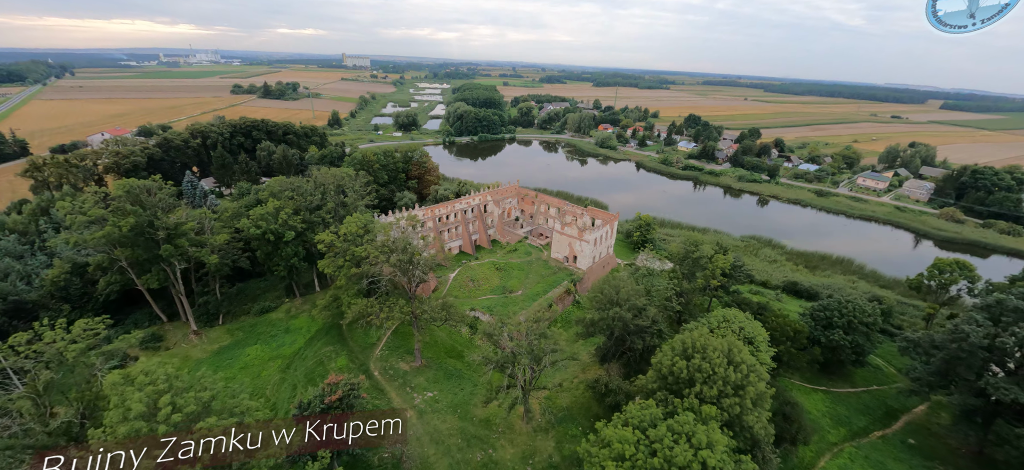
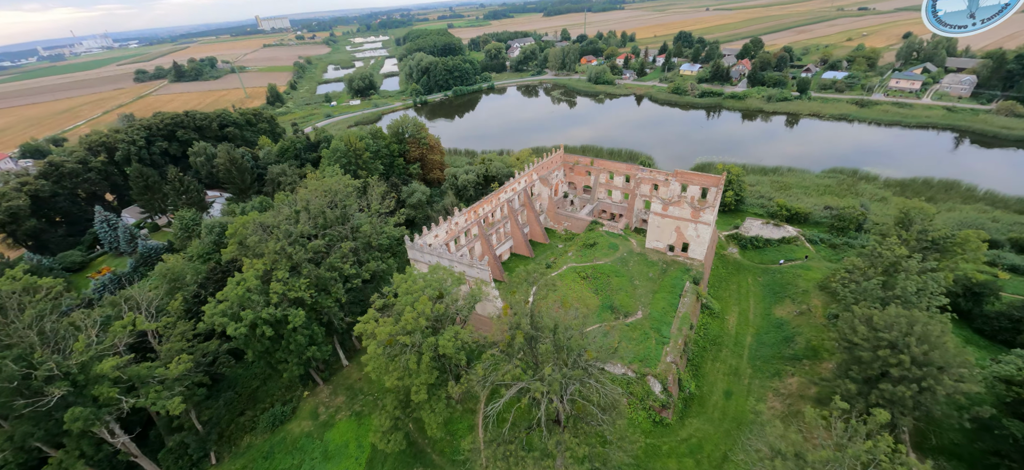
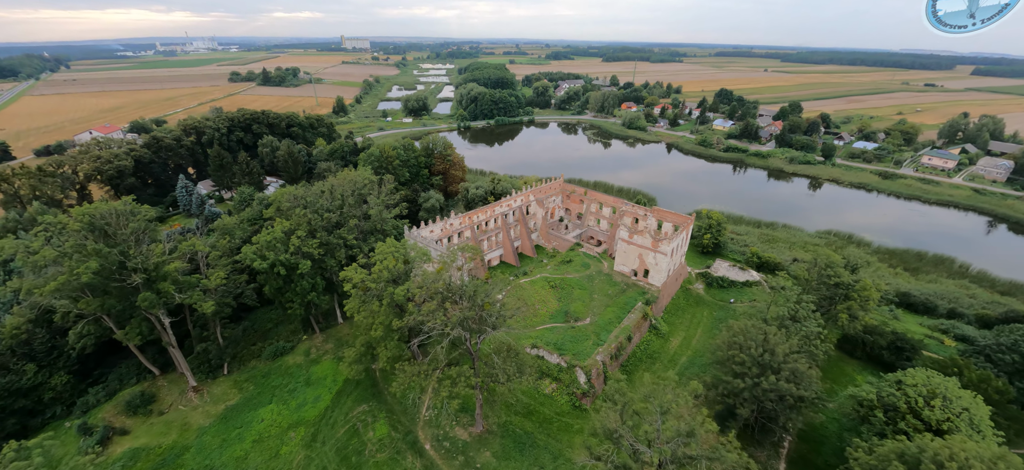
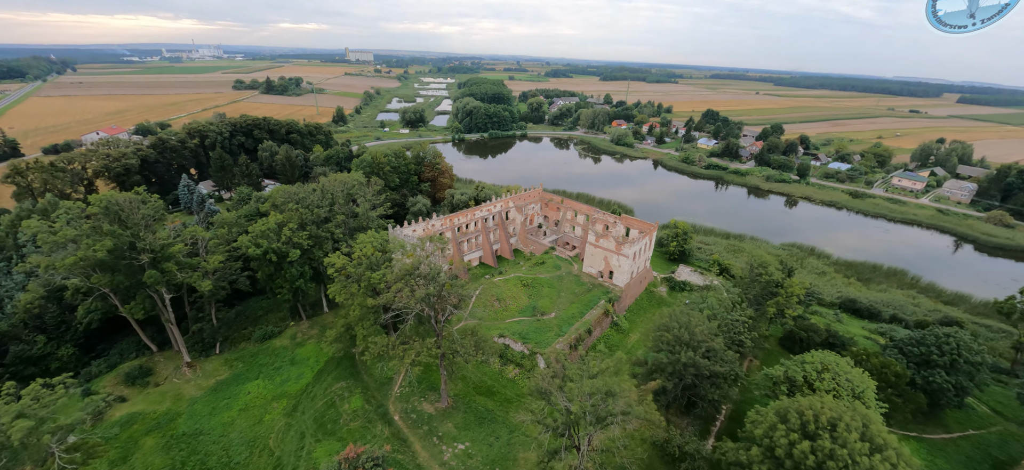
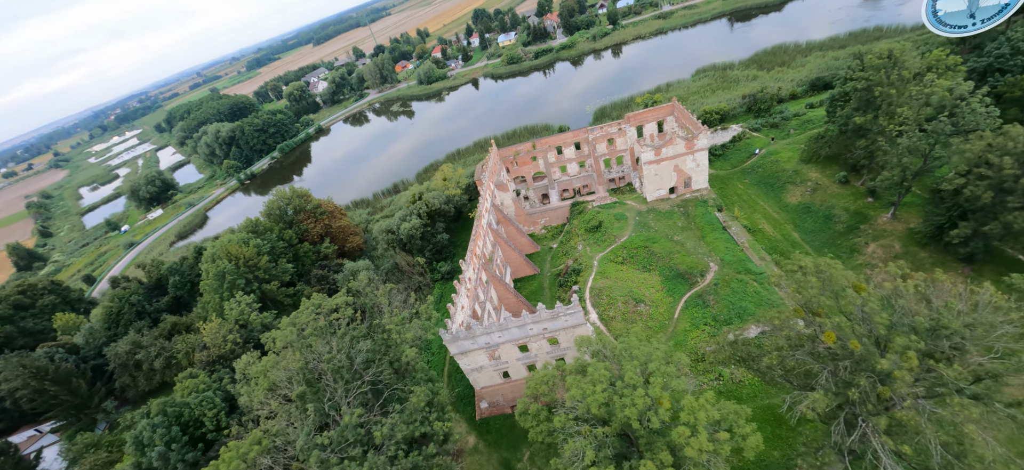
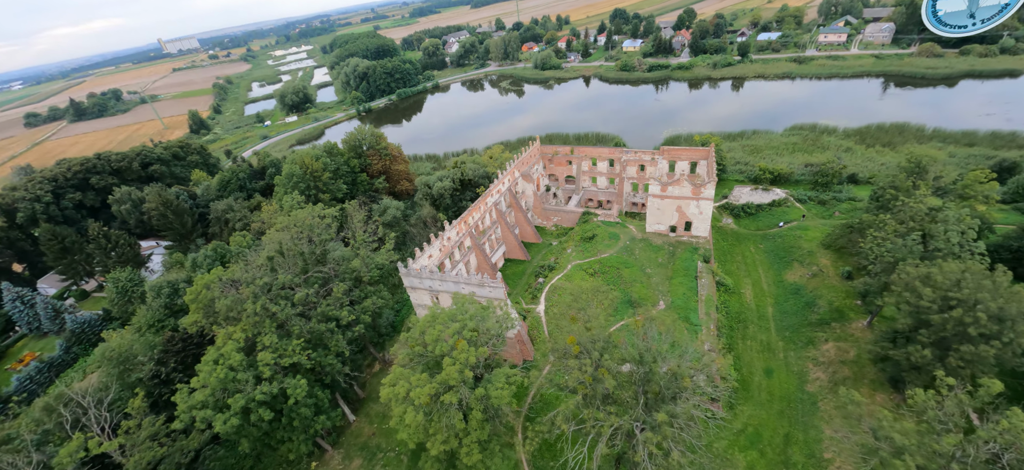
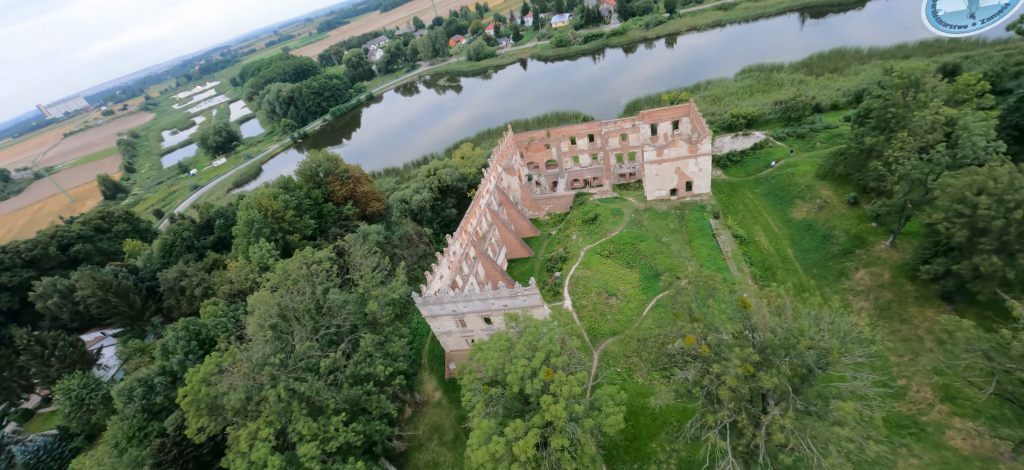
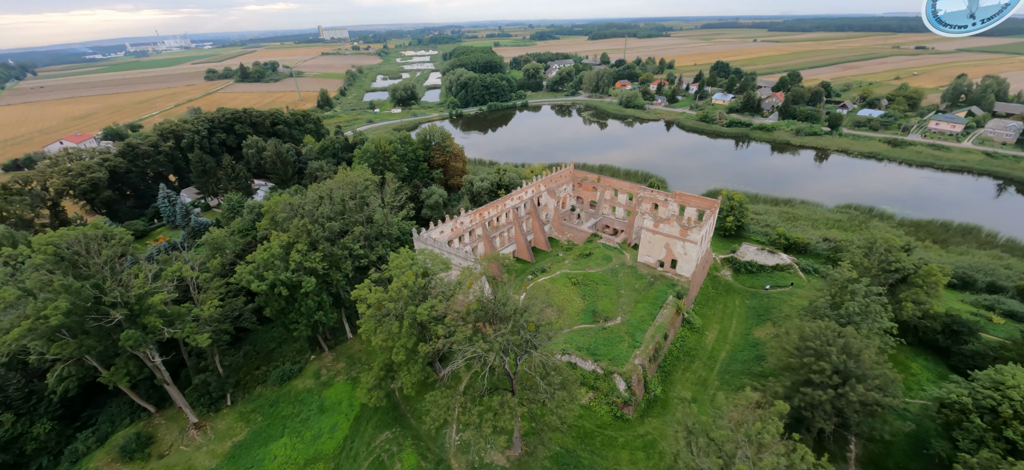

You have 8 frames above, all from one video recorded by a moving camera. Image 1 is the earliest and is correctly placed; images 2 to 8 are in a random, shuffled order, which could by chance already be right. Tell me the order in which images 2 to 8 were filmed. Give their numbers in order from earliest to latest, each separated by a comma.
4, 3, 8, 2, 6, 7, 5
